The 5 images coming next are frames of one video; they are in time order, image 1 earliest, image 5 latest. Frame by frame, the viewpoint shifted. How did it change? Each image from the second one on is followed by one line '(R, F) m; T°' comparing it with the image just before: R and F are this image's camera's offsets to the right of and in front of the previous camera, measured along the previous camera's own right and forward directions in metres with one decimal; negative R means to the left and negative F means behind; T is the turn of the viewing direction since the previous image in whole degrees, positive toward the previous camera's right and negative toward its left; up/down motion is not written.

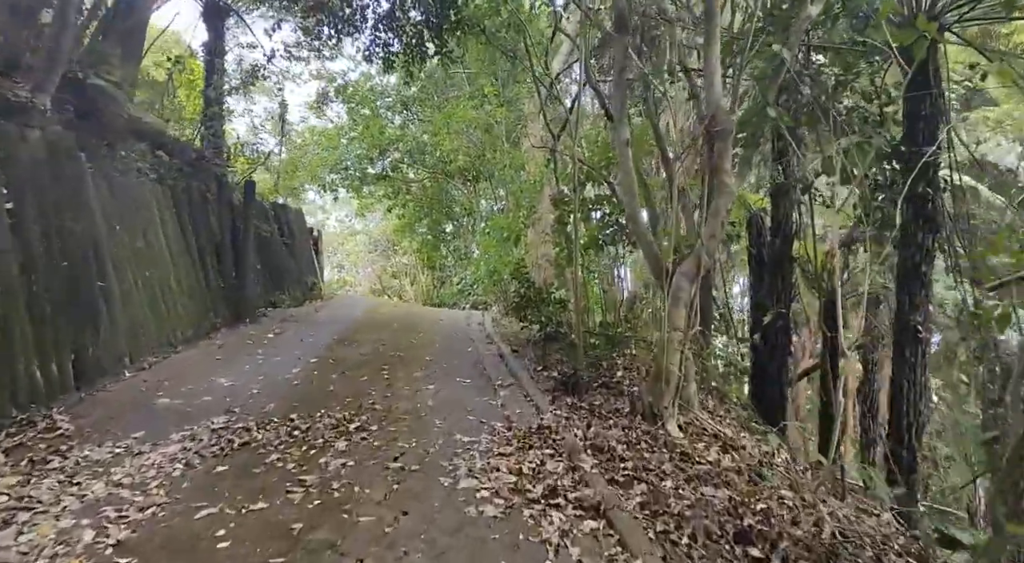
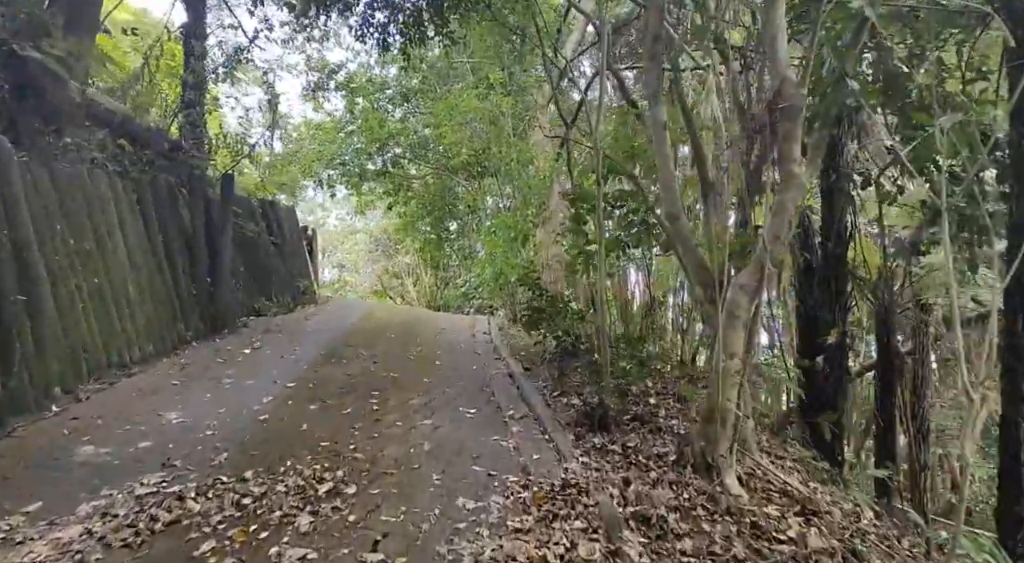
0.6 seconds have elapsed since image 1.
(-0.1, +0.8) m; 0°
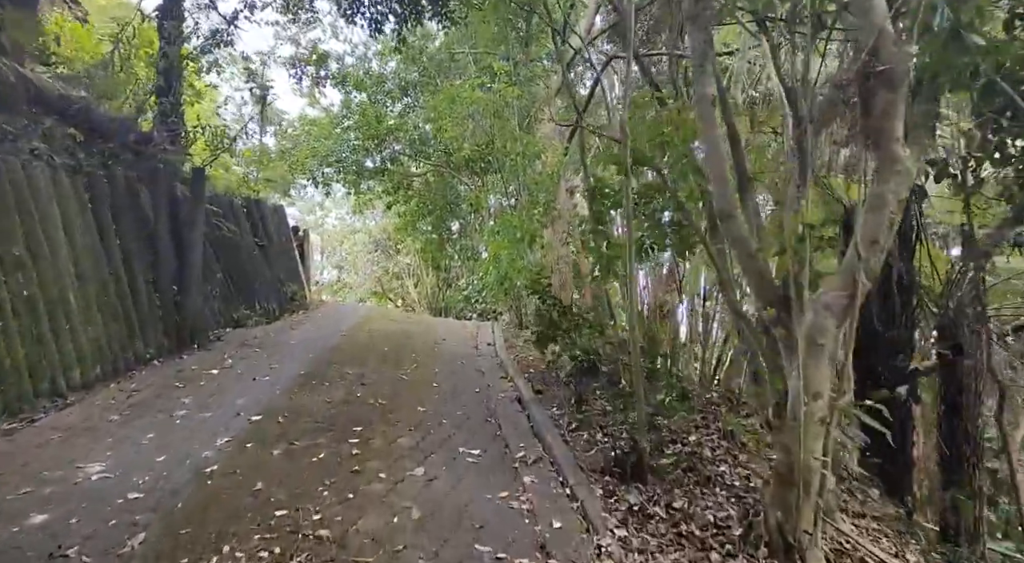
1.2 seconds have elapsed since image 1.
(0.0, +0.8) m; 0°
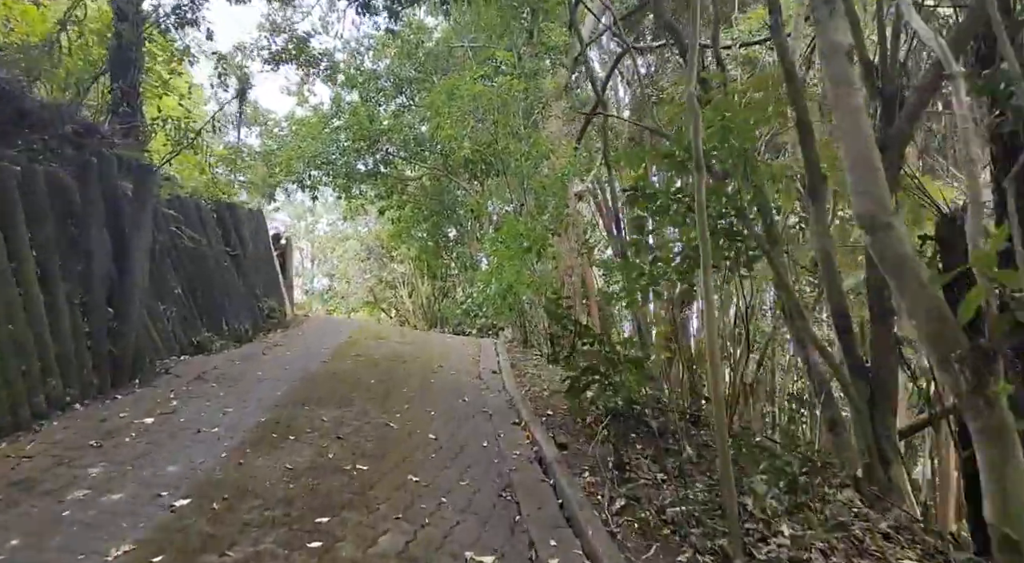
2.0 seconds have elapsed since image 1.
(-0.1, +1.0) m; 0°
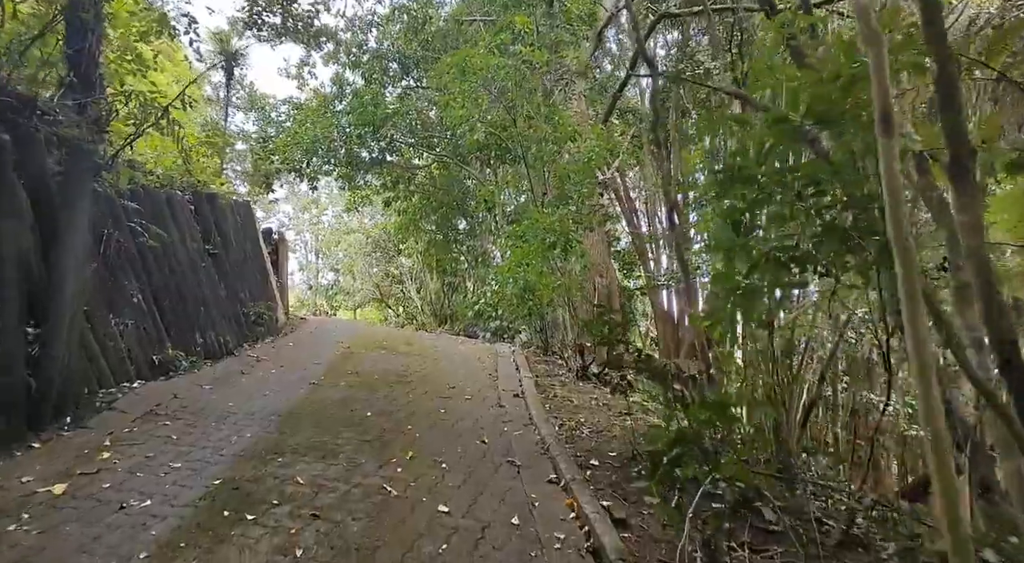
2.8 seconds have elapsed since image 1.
(-0.1, +1.0) m; -1°
